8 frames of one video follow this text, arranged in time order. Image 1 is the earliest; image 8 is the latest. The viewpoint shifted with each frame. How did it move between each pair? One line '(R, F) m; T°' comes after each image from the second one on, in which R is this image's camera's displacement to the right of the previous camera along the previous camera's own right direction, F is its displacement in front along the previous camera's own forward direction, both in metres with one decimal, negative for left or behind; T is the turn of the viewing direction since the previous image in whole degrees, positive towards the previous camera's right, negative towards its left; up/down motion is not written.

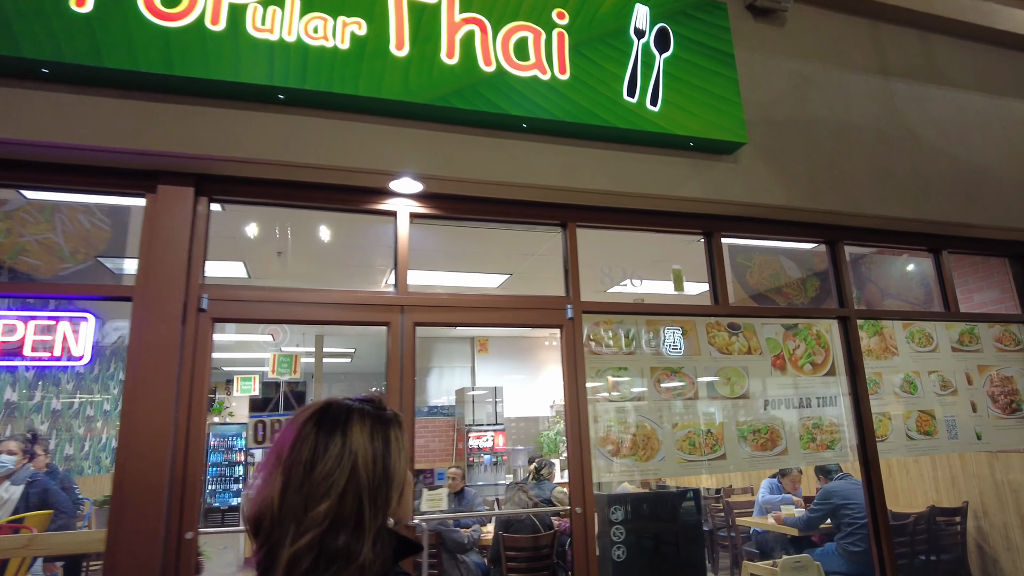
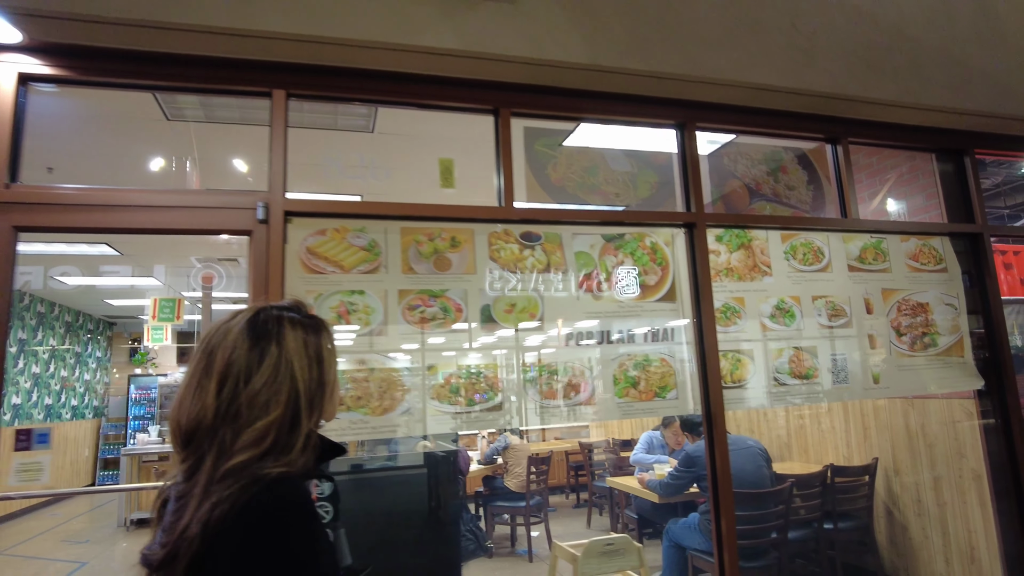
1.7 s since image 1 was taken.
(+1.0, +0.7) m; -1°
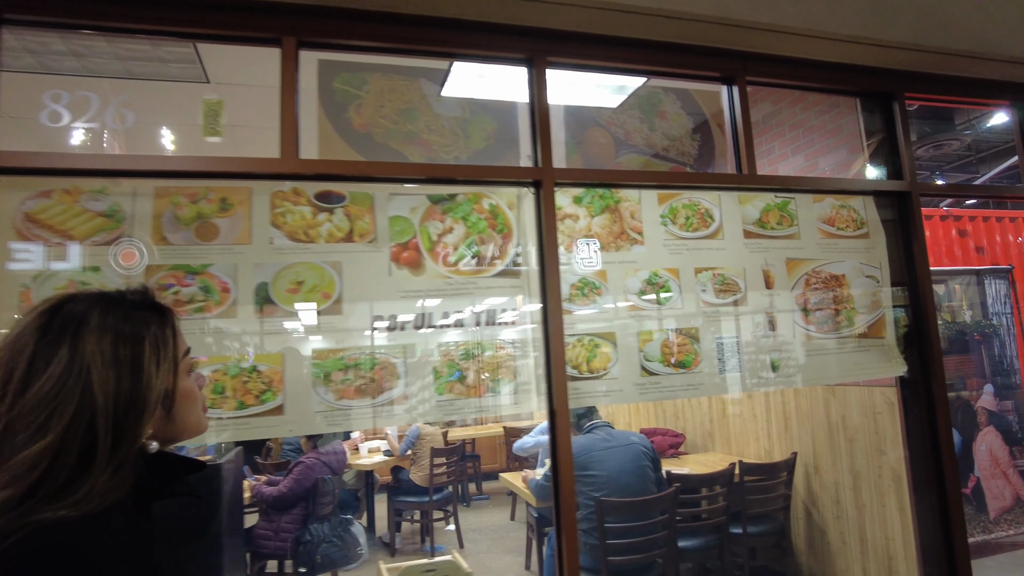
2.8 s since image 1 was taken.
(+0.6, +0.4) m; 0°
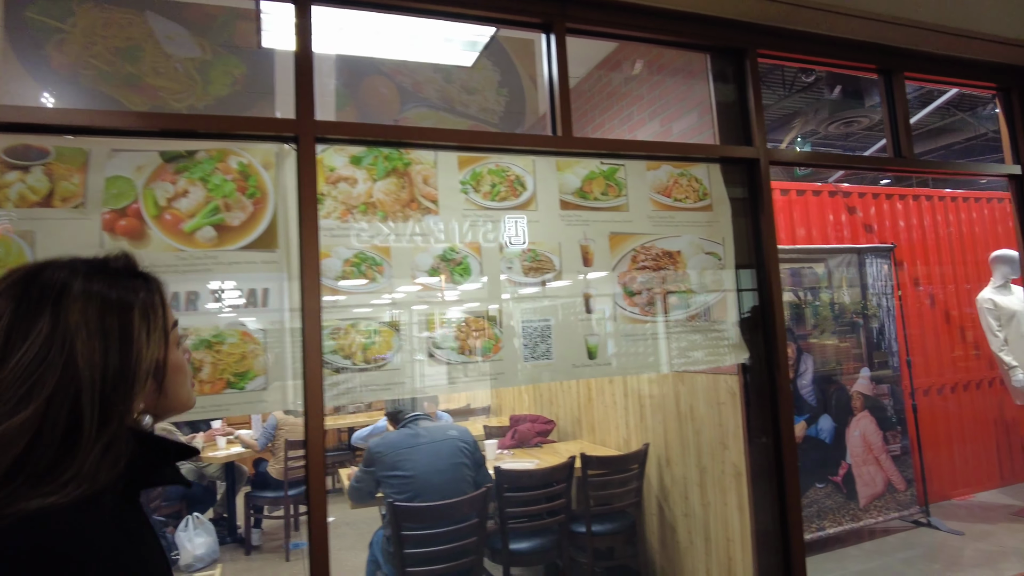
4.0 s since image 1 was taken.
(+0.5, +0.3) m; +3°
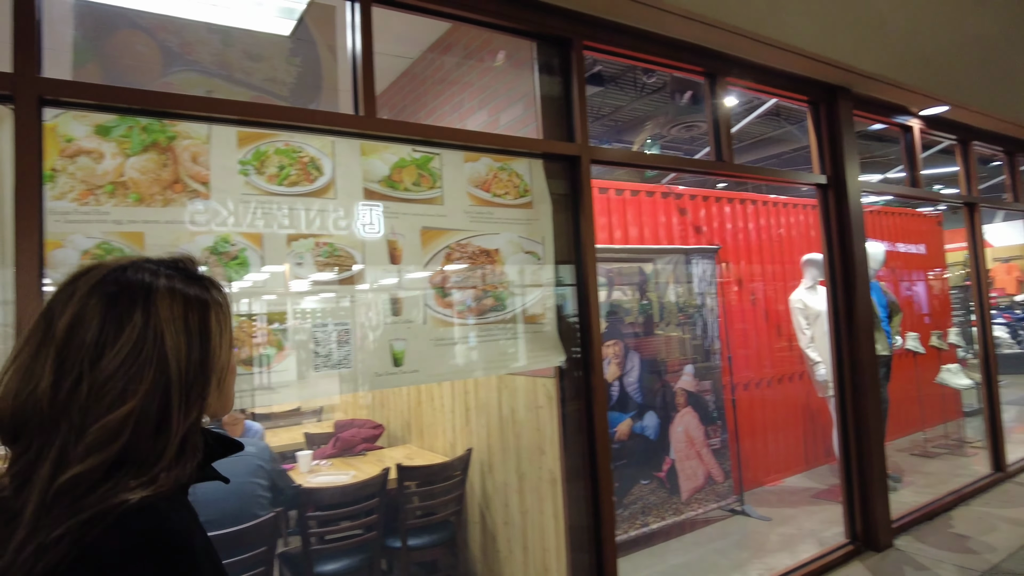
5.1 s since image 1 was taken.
(+0.2, +0.1) m; +12°
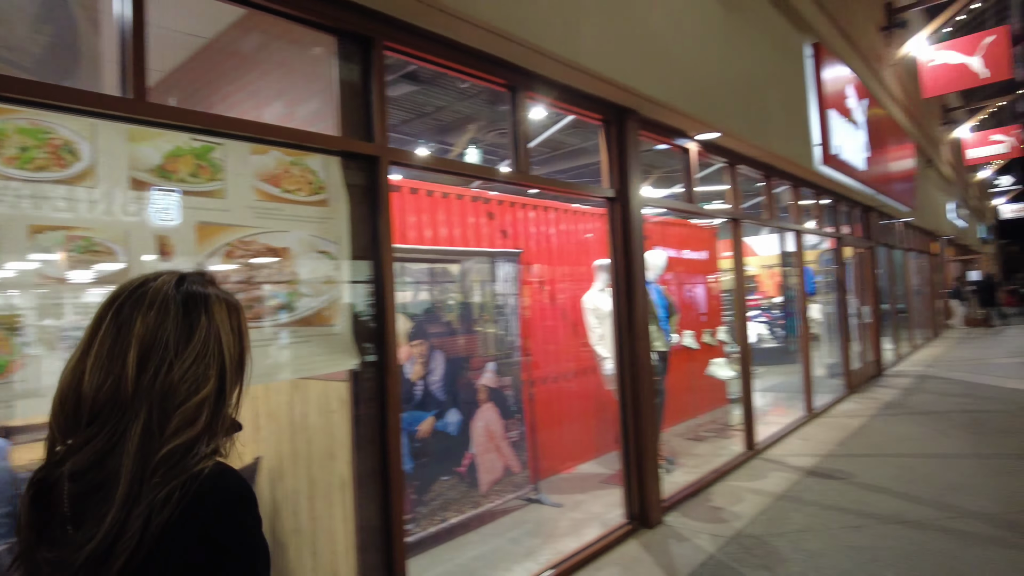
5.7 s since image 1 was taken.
(+0.1, 0.0) m; +15°
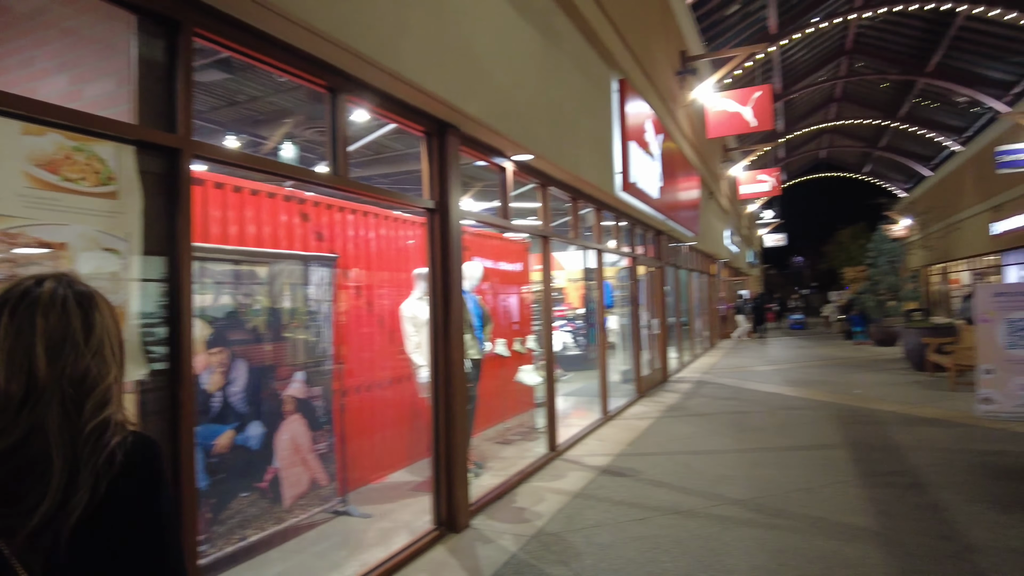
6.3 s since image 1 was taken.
(0.0, 0.0) m; +16°
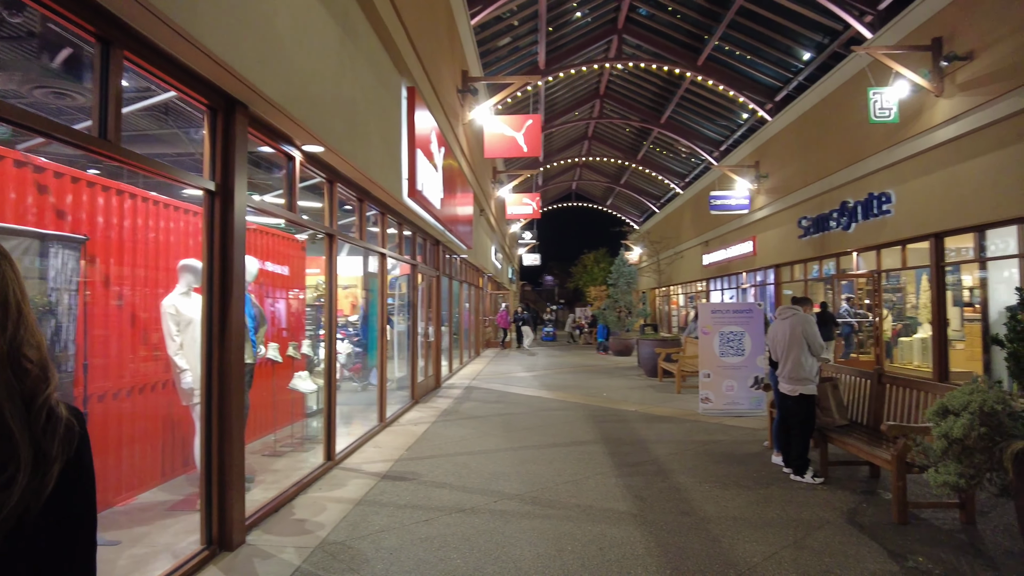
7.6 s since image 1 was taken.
(-0.2, 0.0) m; +21°
